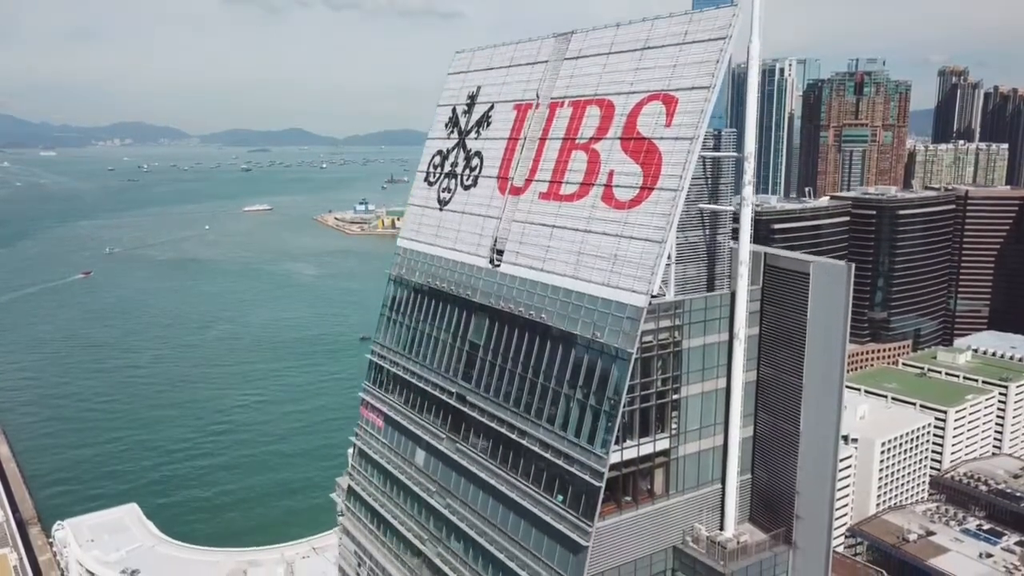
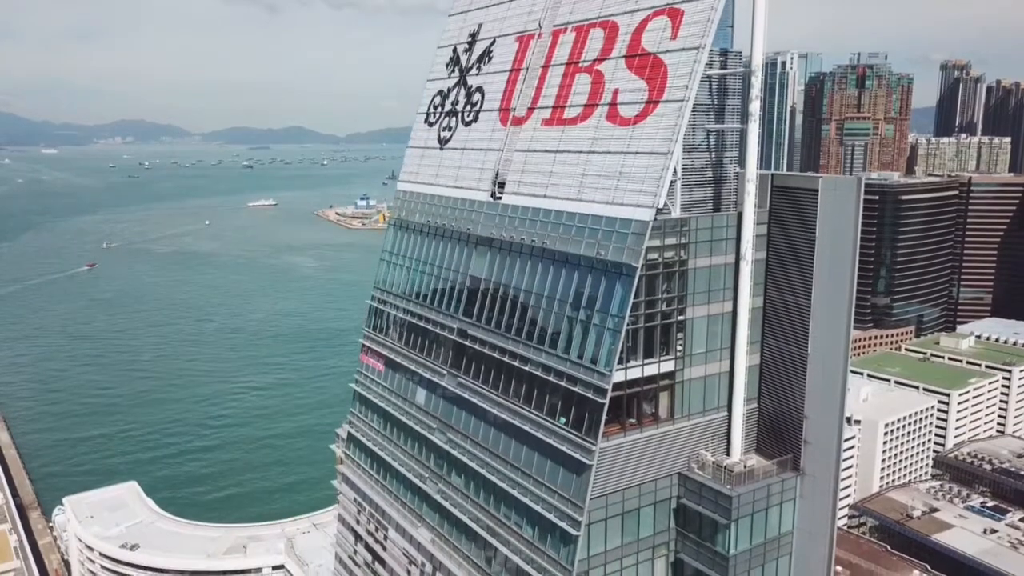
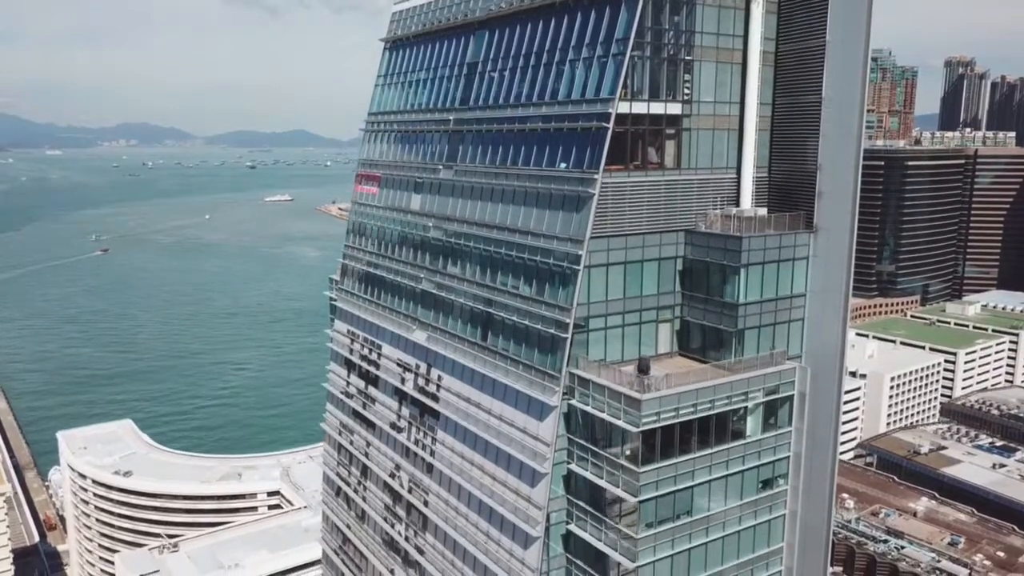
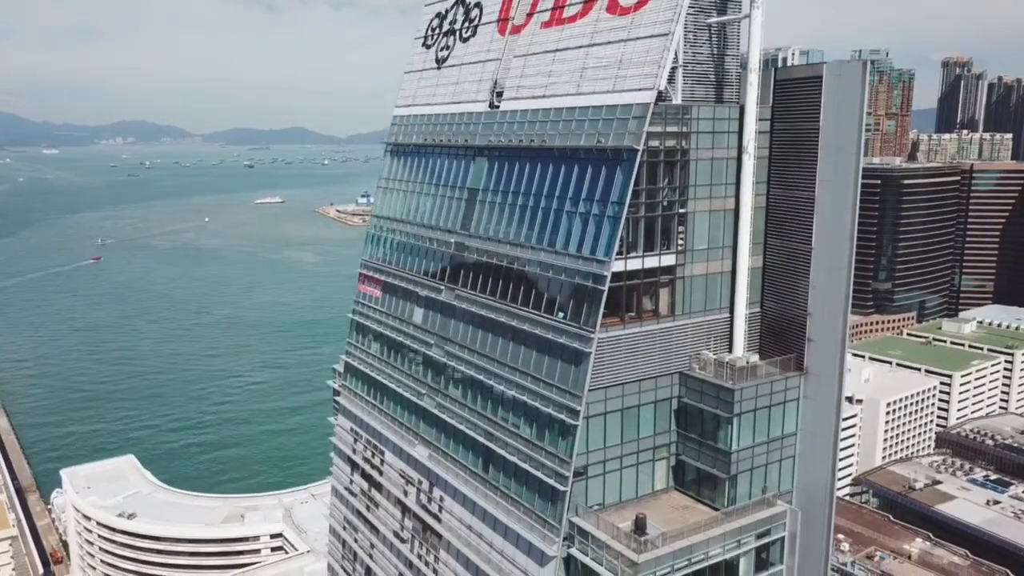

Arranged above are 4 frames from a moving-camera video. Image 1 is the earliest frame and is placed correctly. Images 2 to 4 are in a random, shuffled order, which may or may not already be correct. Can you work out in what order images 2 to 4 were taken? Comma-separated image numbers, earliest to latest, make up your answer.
2, 4, 3
